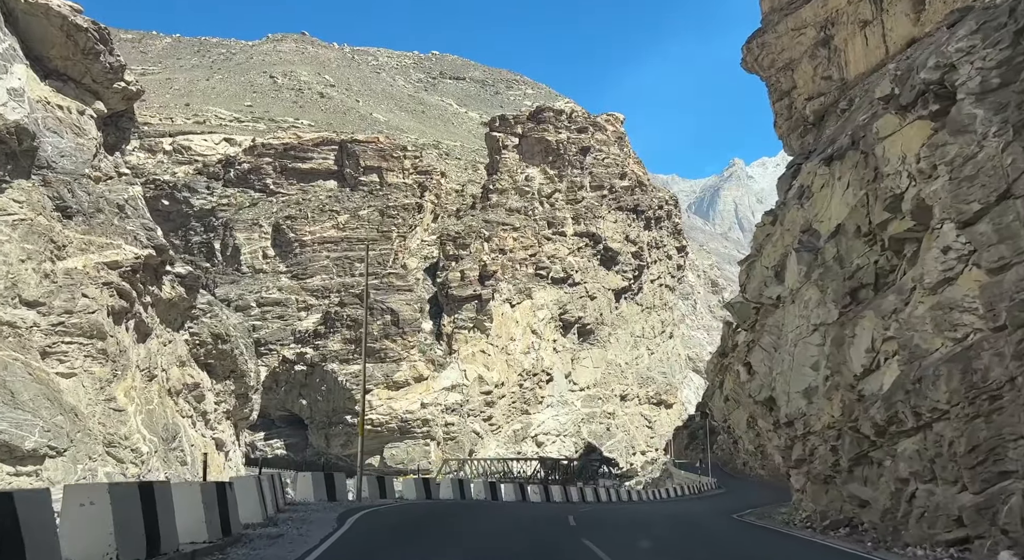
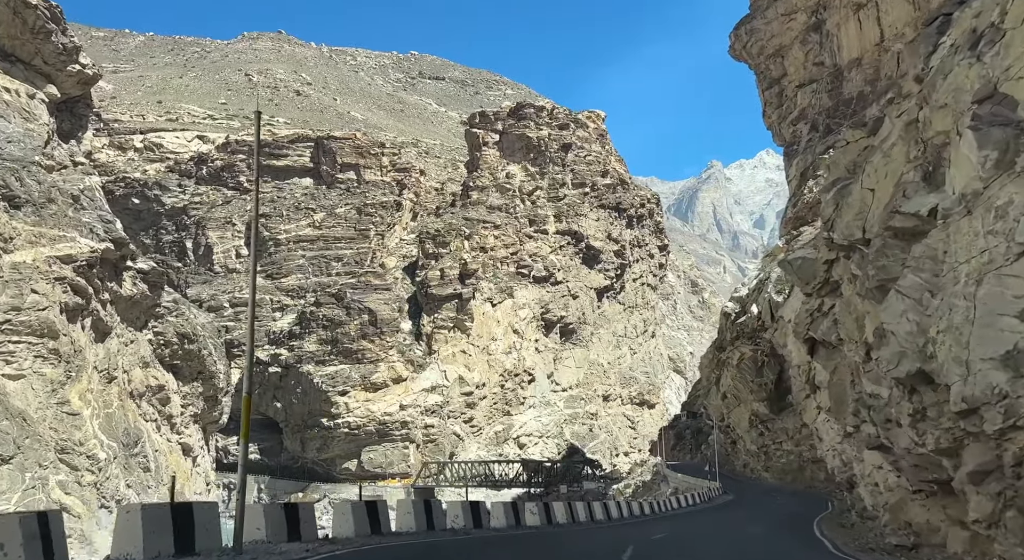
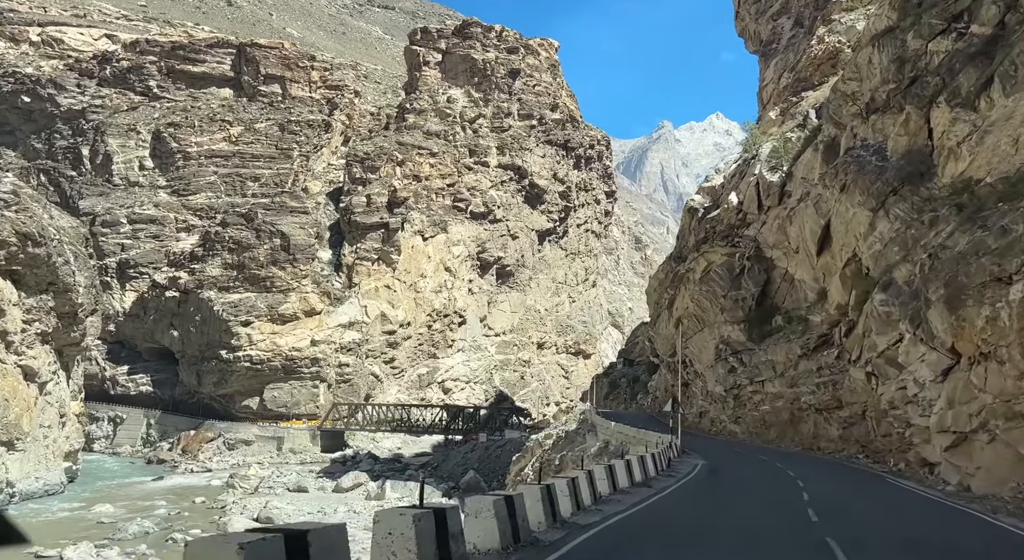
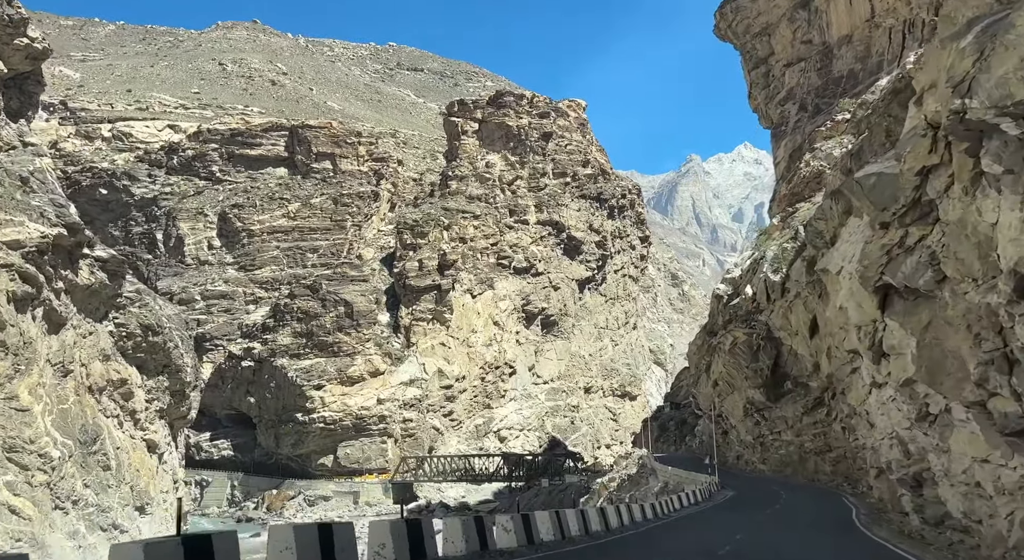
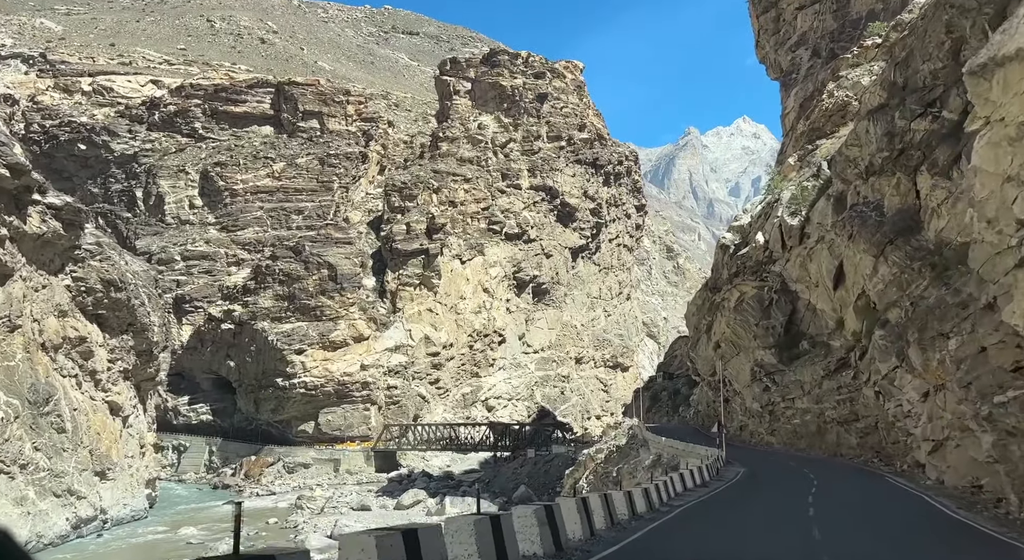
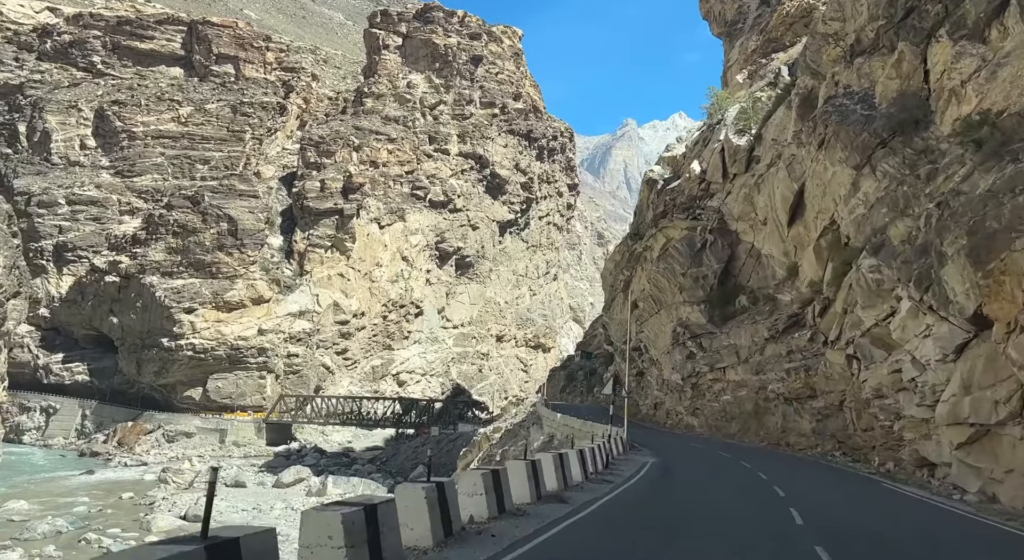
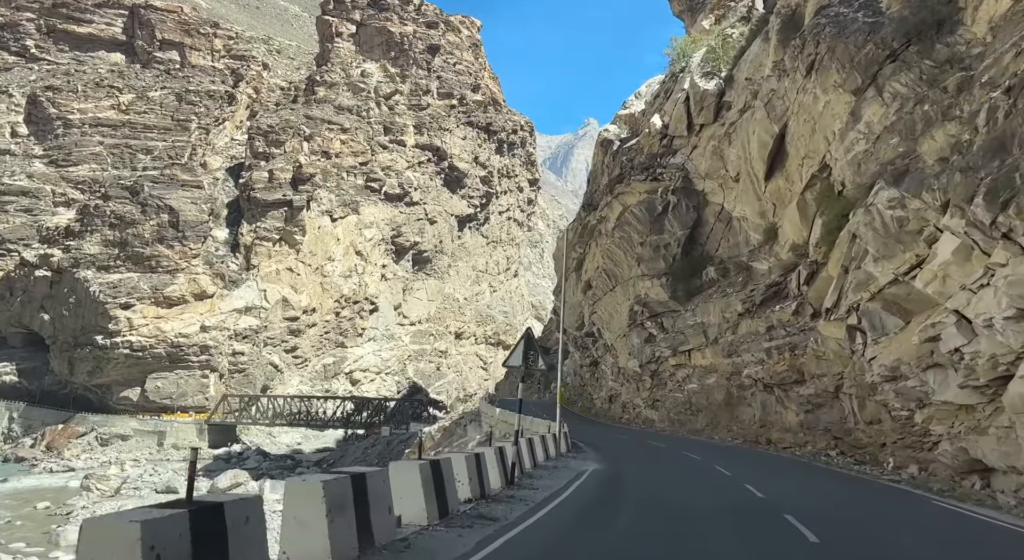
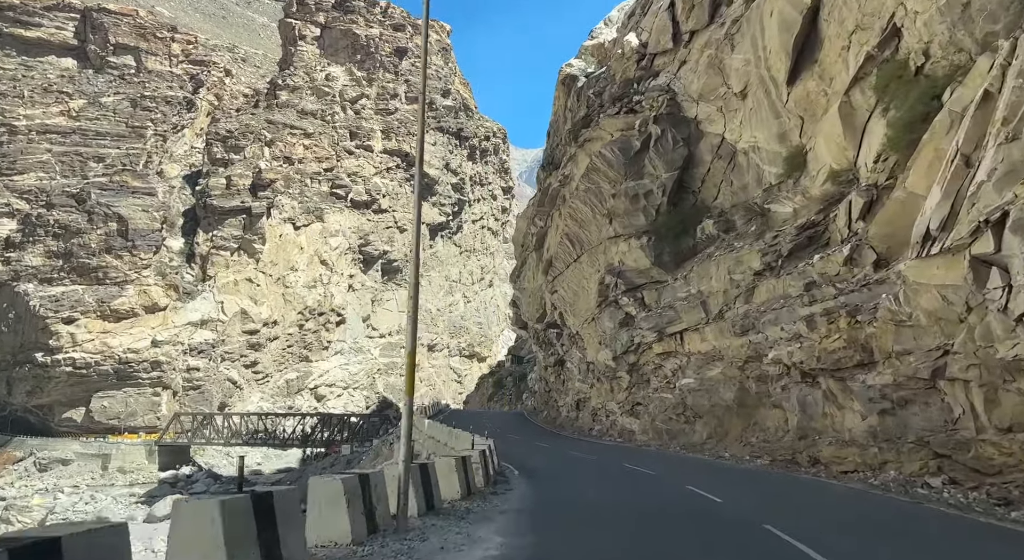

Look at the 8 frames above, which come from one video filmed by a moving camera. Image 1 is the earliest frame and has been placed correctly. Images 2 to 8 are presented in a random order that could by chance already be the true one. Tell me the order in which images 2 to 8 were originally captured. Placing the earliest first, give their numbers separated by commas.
2, 4, 5, 3, 6, 7, 8
